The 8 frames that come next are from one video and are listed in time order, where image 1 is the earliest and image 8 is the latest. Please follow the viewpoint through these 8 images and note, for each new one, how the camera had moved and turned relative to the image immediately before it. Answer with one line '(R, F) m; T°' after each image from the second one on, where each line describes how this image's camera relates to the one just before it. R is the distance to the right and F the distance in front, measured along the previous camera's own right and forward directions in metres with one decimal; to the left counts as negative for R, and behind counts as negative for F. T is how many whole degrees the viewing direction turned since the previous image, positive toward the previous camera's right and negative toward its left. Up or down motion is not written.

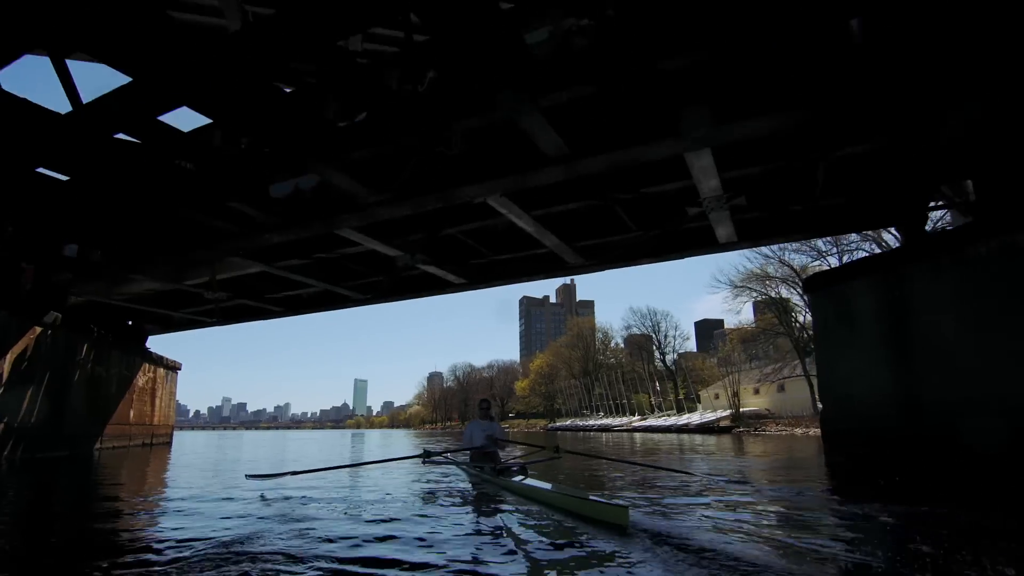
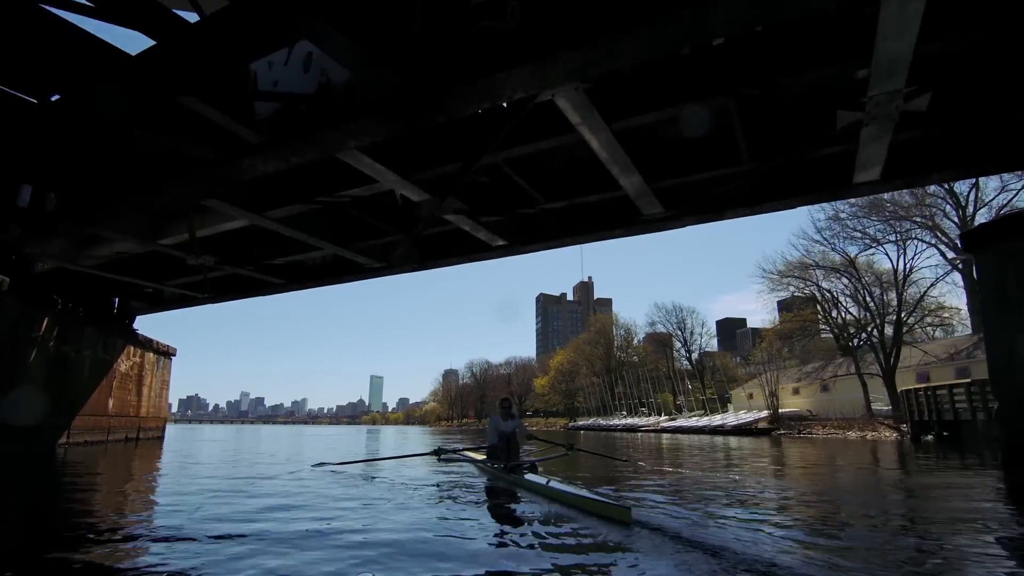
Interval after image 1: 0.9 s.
(-0.4, +1.7) m; -2°
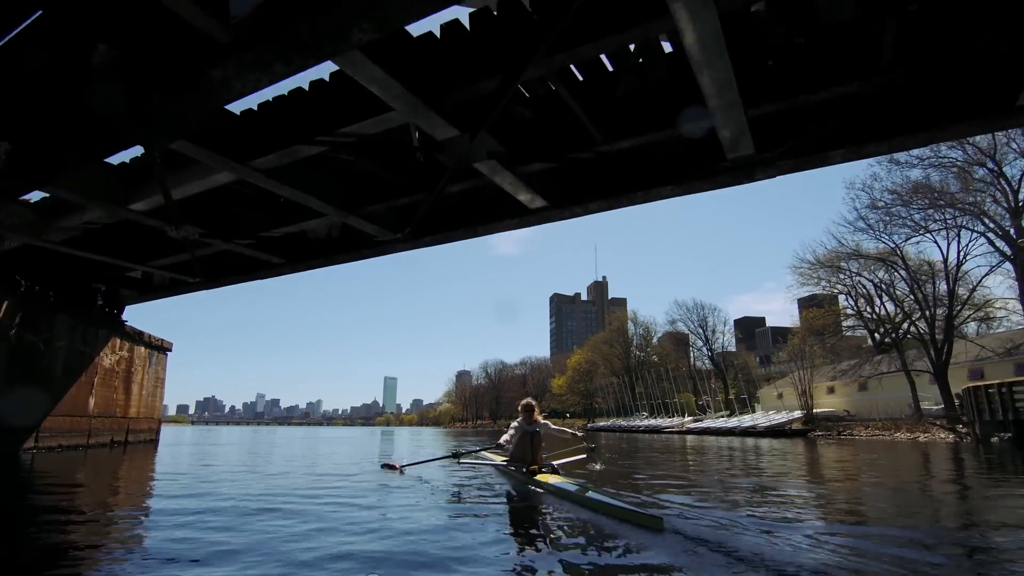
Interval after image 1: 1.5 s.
(-0.3, +1.2) m; -1°
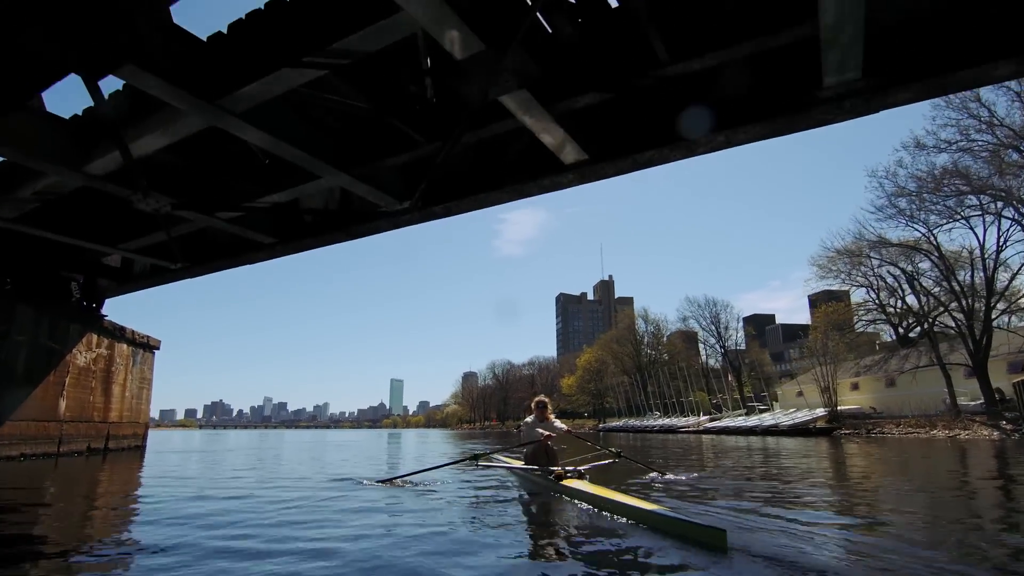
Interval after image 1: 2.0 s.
(-0.2, +1.0) m; -1°
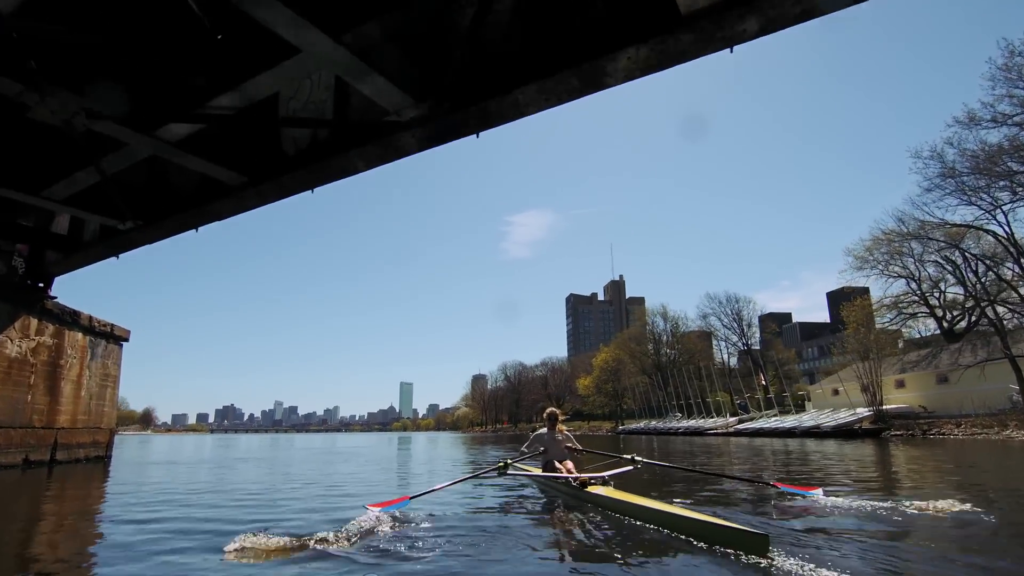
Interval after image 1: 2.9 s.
(-0.4, +1.7) m; -1°
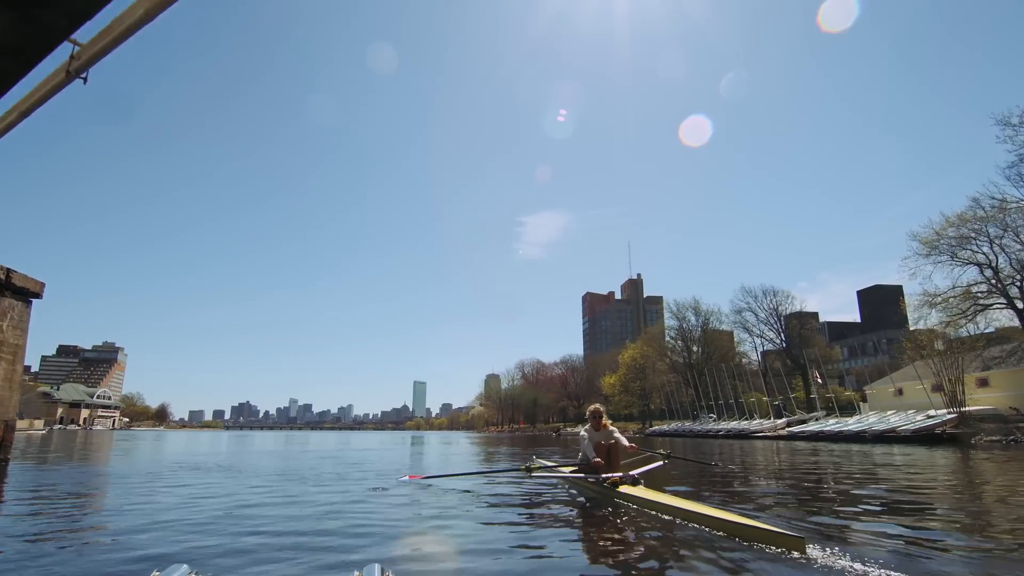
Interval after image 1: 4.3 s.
(-0.6, +2.7) m; -1°
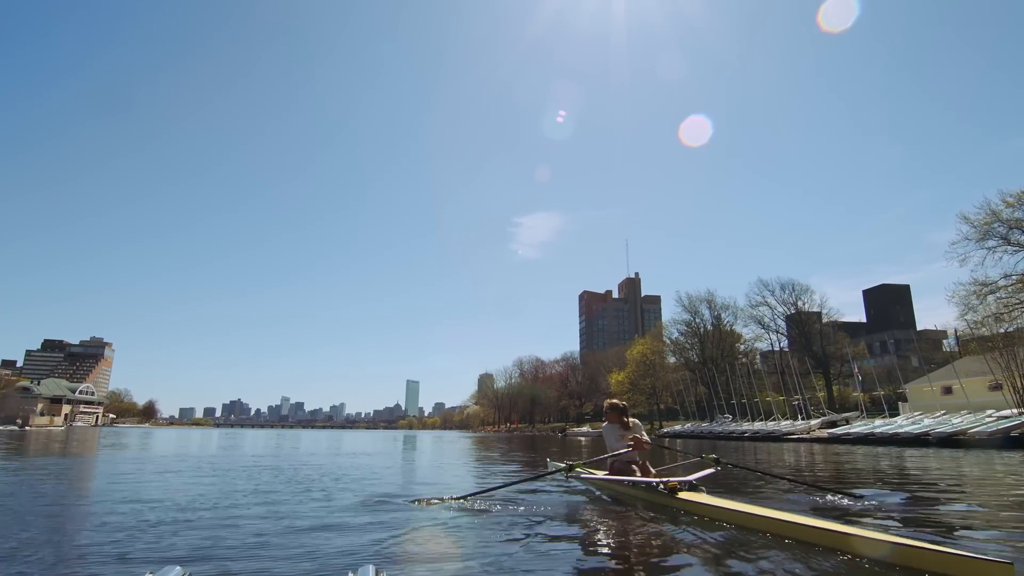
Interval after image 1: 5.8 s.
(-0.6, +2.9) m; +1°
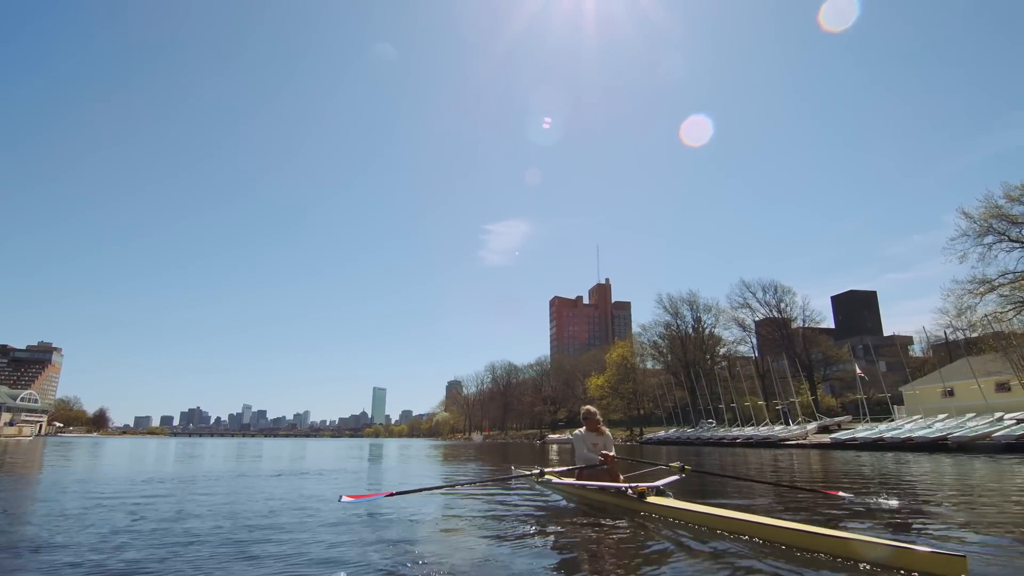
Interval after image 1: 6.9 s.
(-0.4, +2.1) m; +3°
